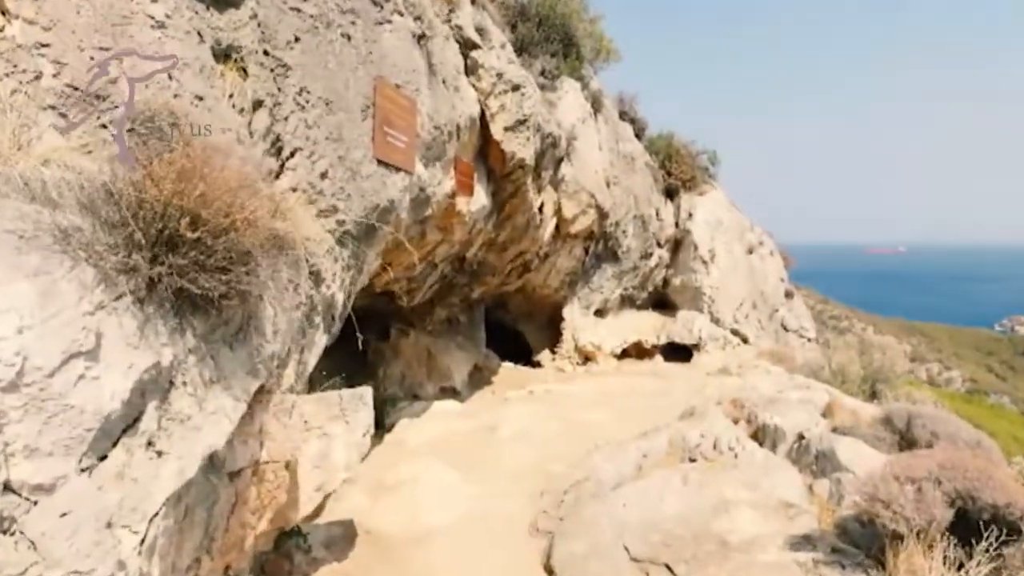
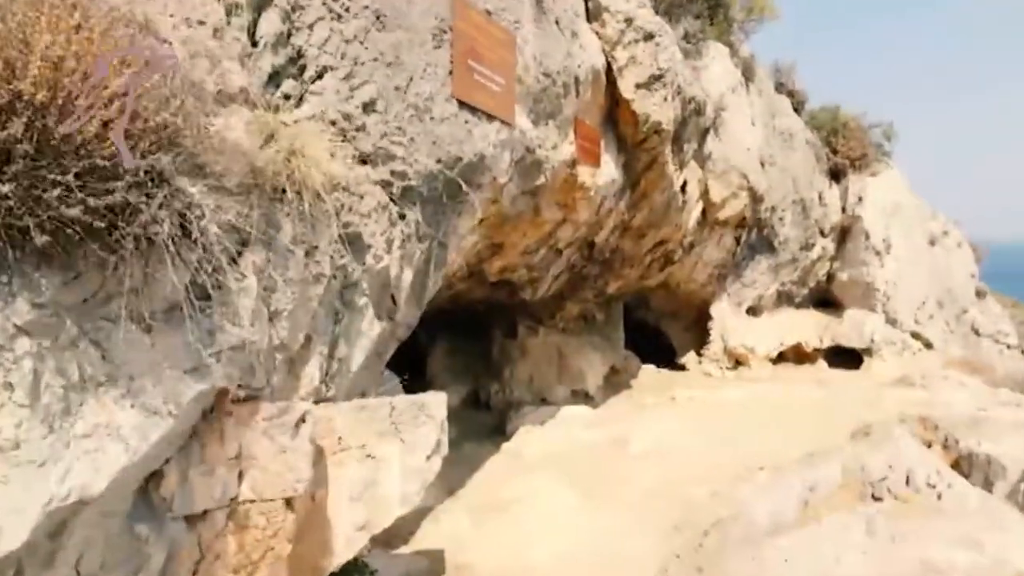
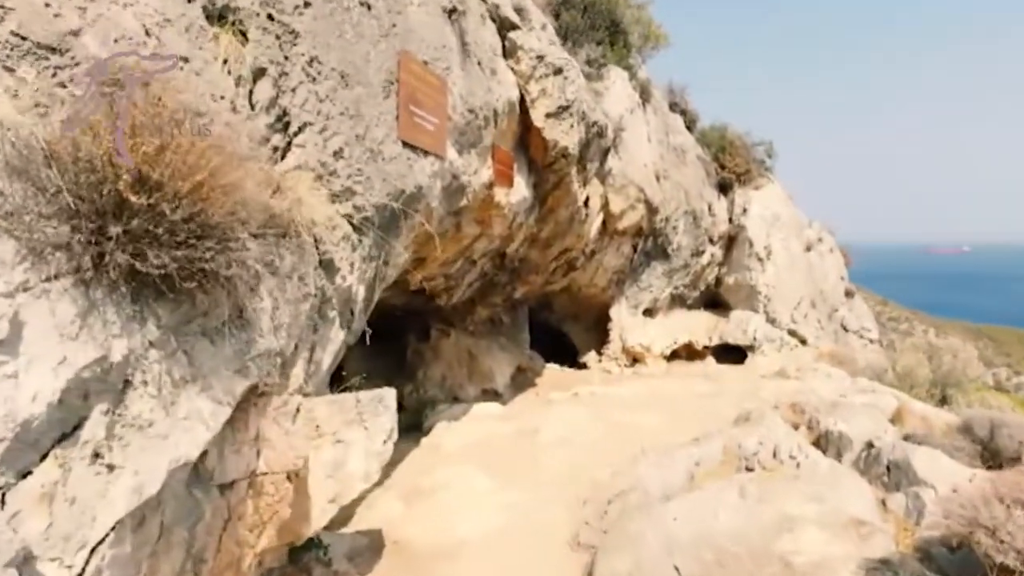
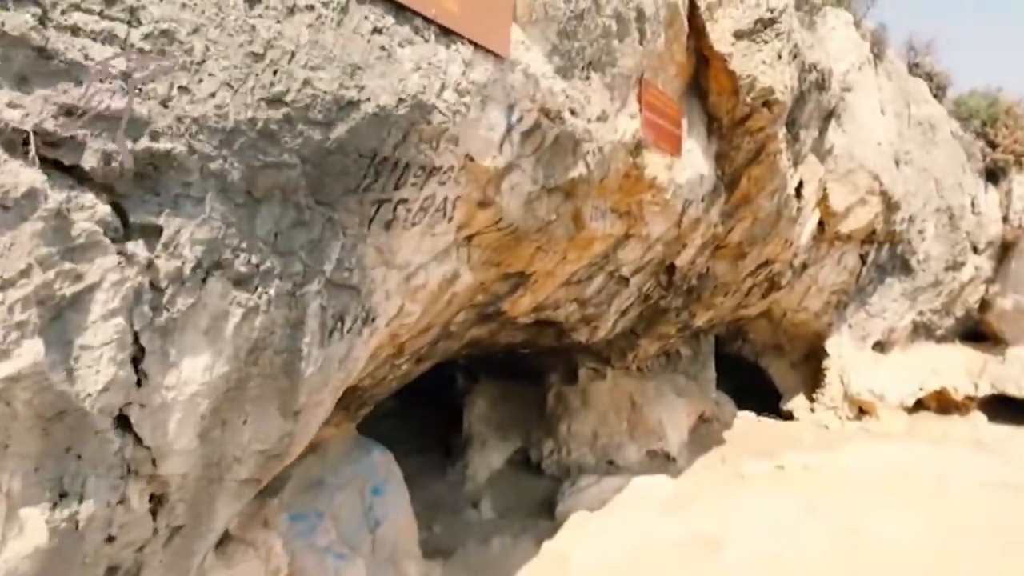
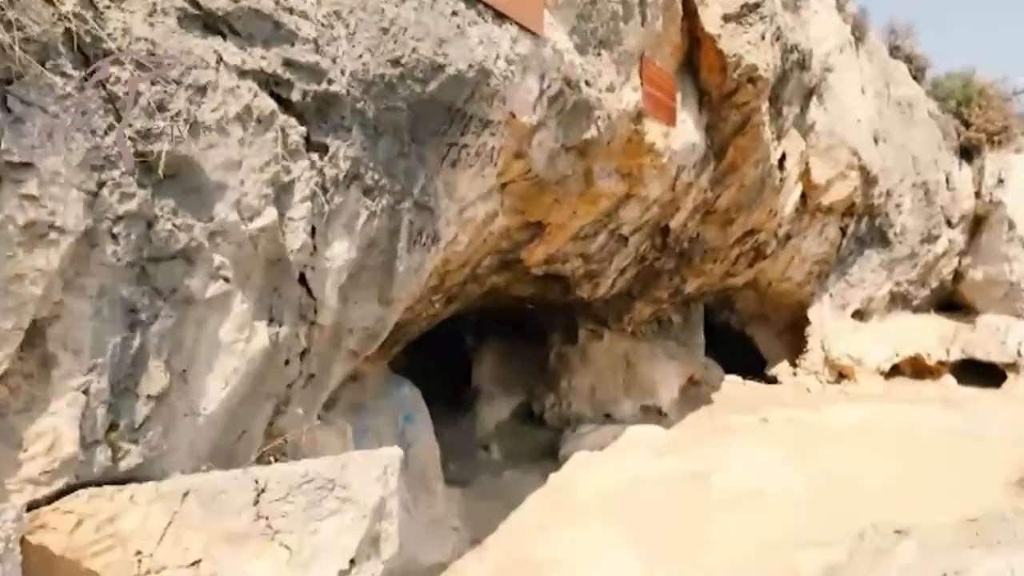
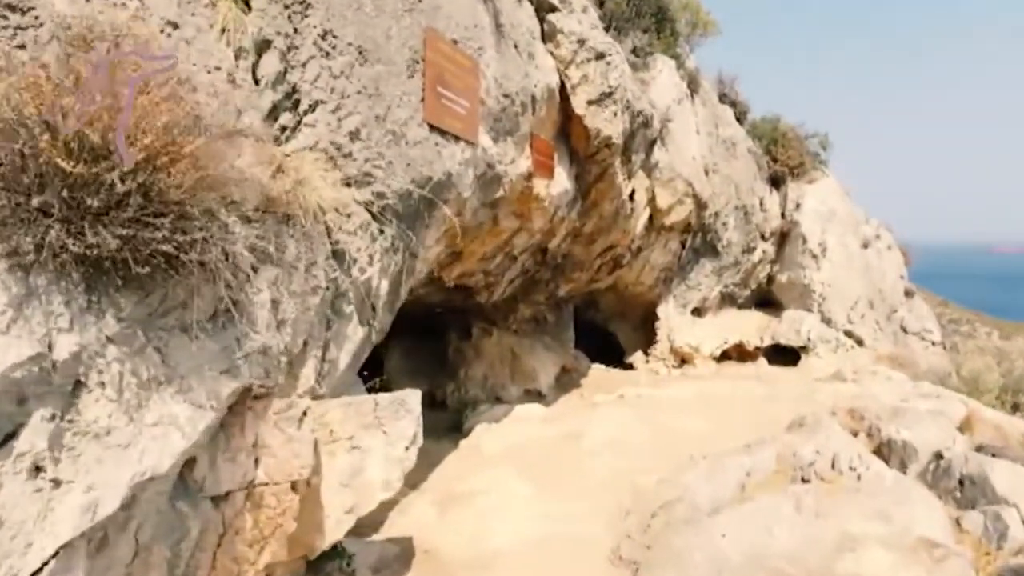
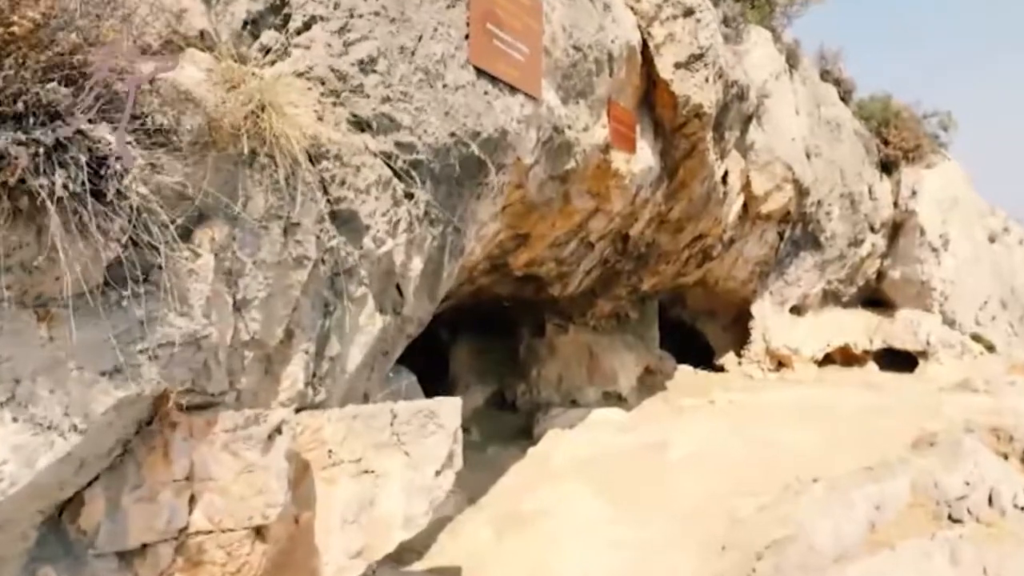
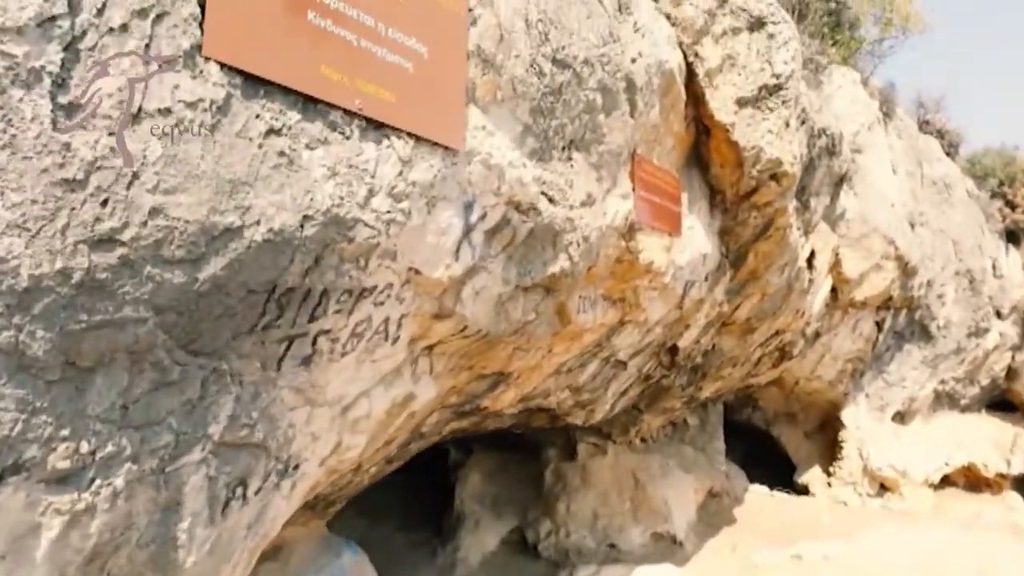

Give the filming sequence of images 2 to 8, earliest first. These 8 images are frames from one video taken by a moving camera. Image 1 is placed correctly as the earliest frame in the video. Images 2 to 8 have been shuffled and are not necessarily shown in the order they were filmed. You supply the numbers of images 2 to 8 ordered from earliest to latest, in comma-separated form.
3, 6, 2, 7, 5, 4, 8
